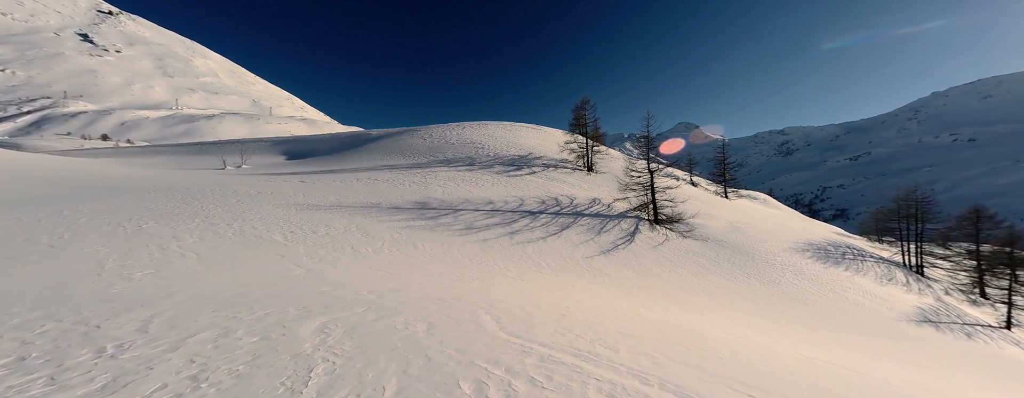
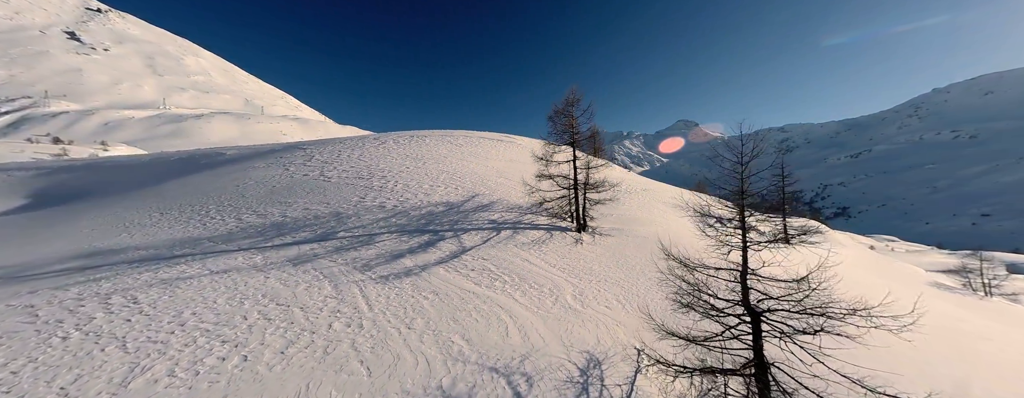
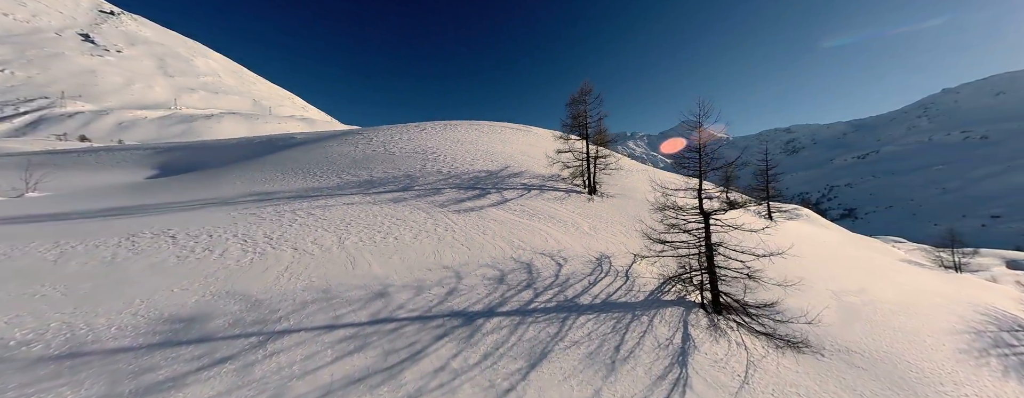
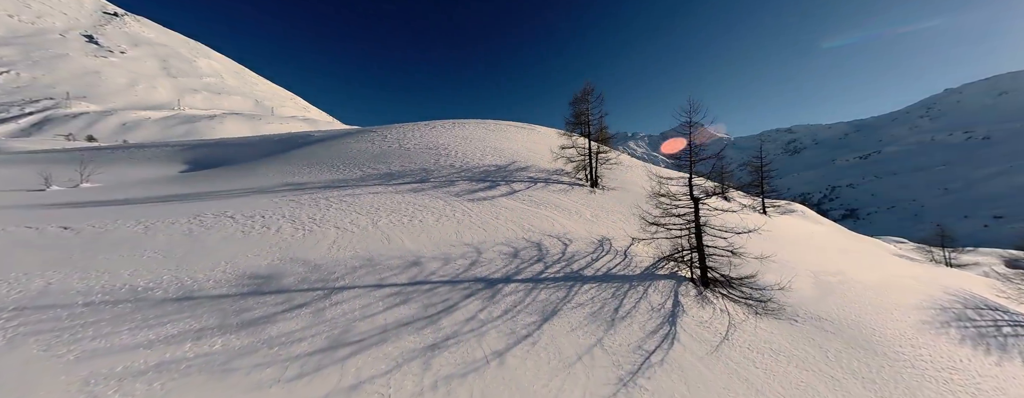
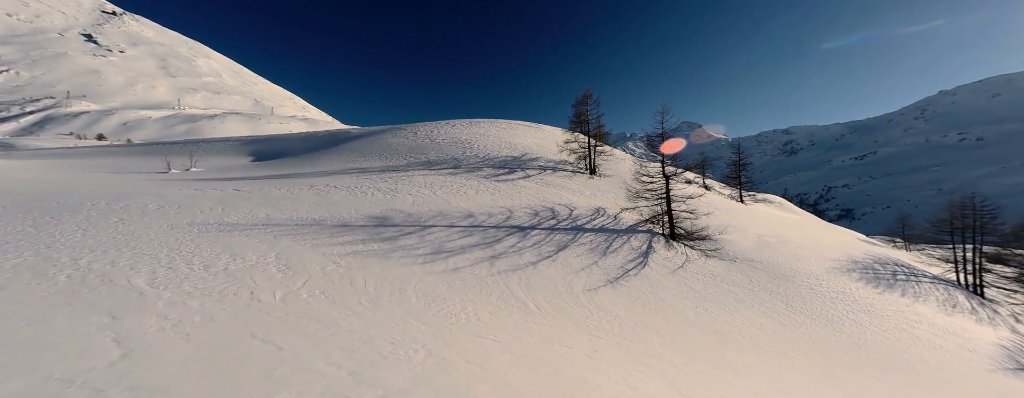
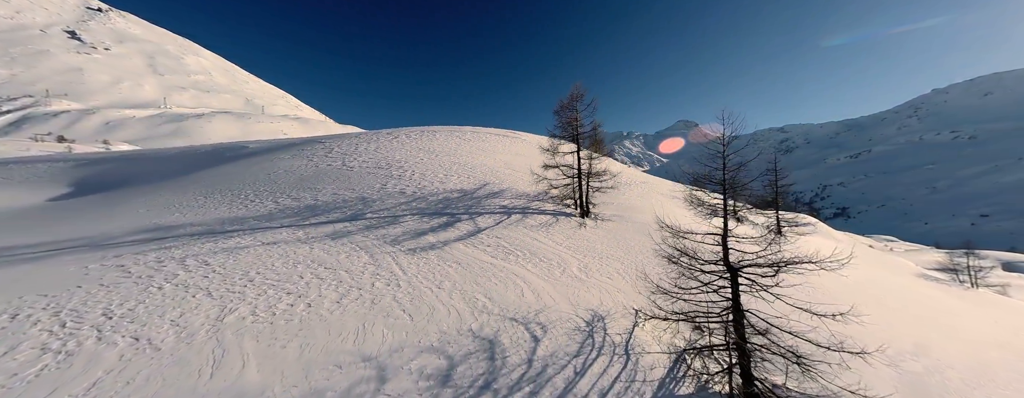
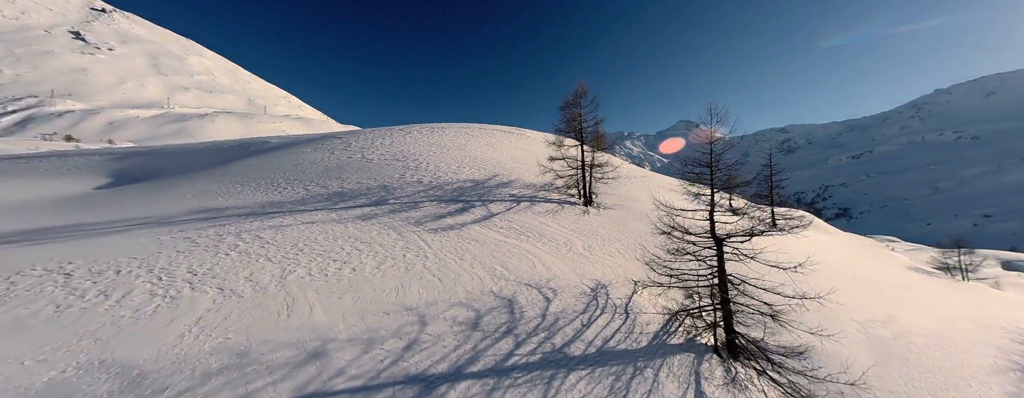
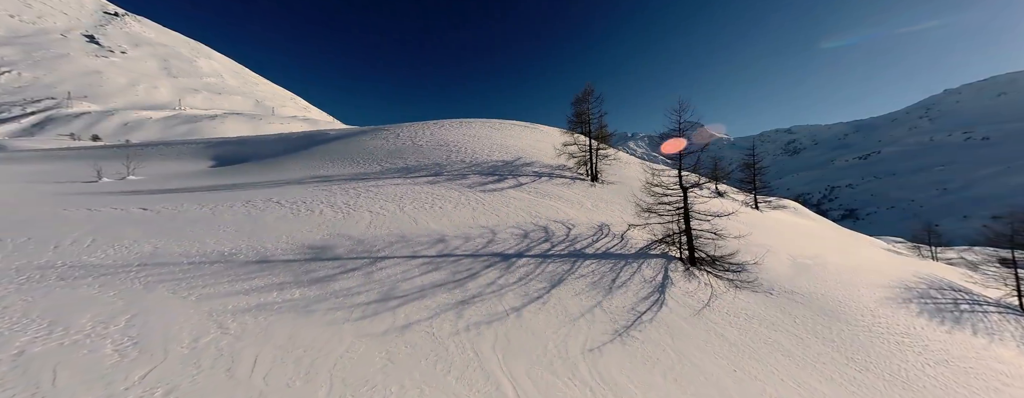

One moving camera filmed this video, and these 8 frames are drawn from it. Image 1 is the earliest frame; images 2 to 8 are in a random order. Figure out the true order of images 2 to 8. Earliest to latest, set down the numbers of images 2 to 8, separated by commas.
5, 8, 4, 3, 7, 6, 2
